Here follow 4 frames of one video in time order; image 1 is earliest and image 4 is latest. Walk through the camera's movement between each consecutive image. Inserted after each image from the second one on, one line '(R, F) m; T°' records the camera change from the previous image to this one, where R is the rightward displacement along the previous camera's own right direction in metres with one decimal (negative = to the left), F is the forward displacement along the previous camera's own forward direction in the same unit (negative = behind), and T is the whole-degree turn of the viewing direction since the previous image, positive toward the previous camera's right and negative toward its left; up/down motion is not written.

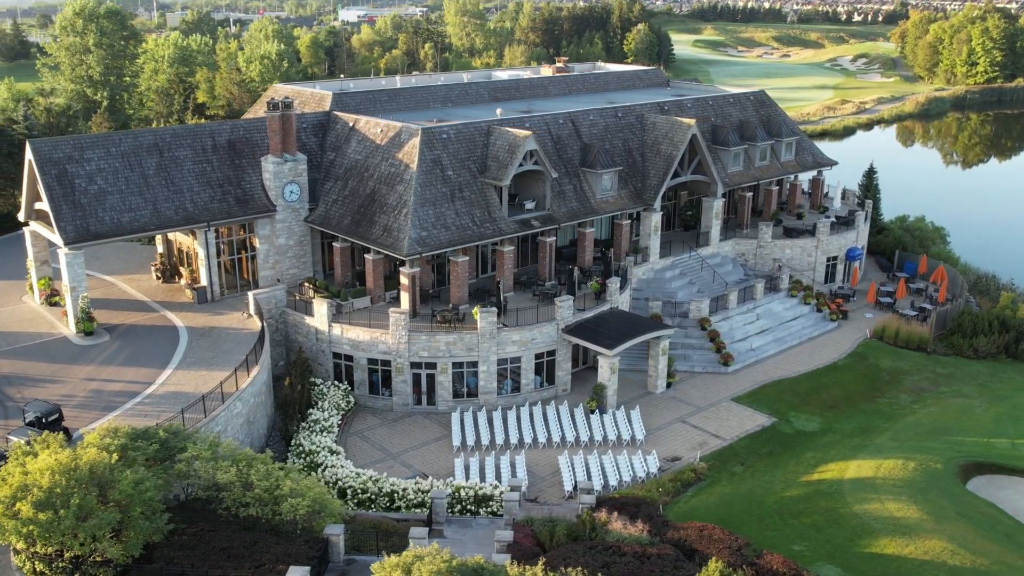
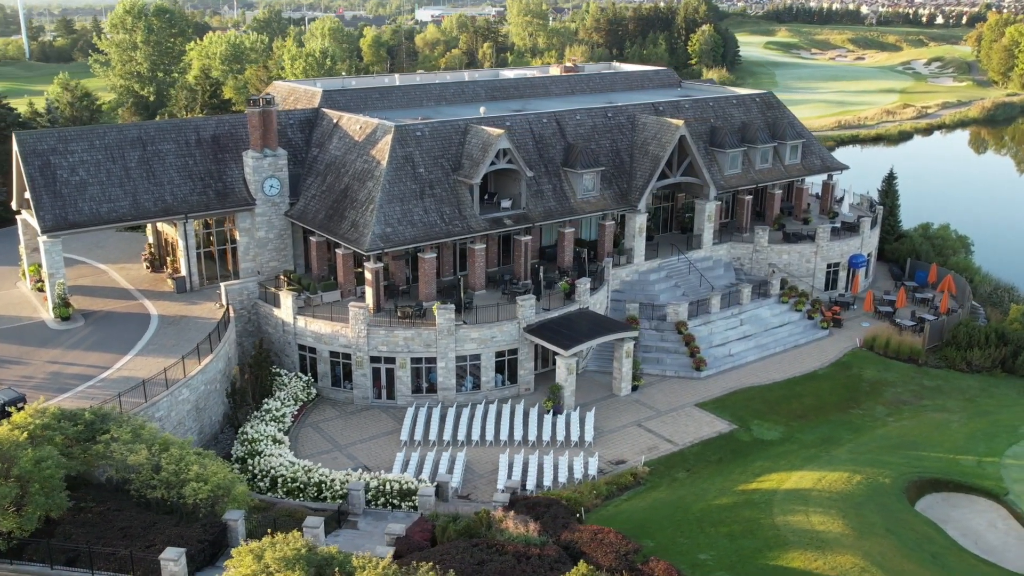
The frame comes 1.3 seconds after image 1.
(+5.0, +0.1) m; -5°
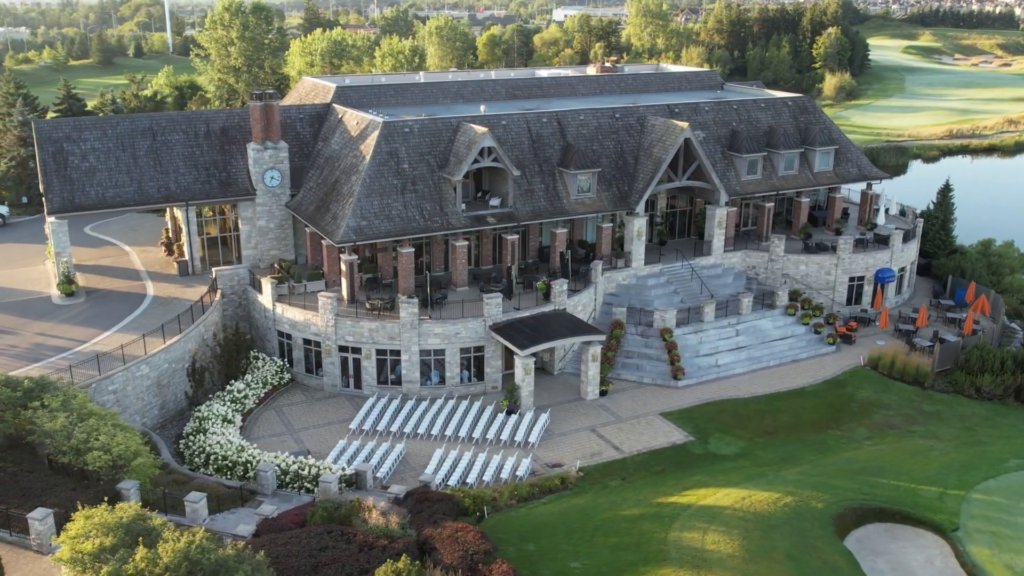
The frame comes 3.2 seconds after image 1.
(+7.3, +0.5) m; -8°
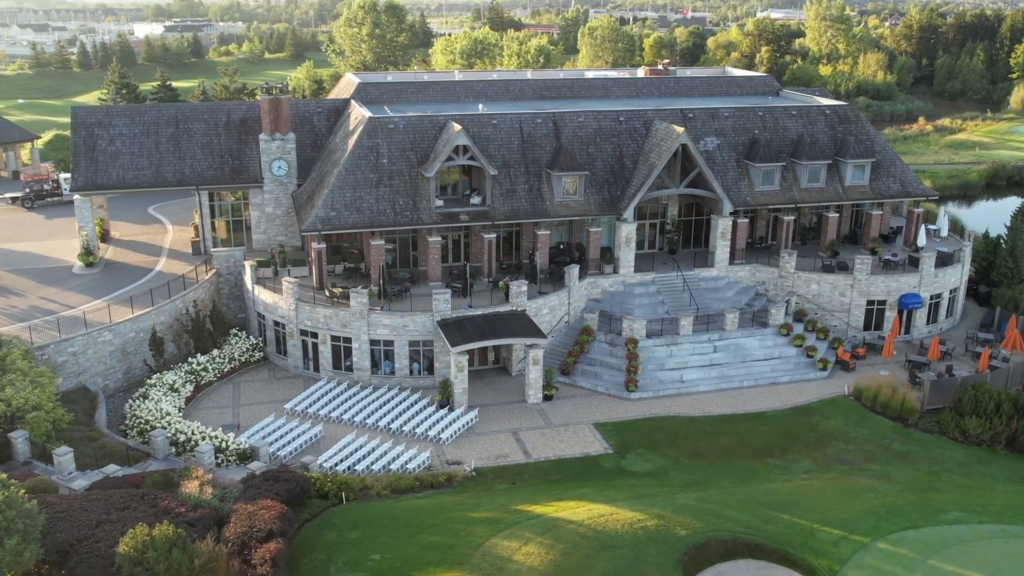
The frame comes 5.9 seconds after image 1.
(+10.8, +1.1) m; -12°
